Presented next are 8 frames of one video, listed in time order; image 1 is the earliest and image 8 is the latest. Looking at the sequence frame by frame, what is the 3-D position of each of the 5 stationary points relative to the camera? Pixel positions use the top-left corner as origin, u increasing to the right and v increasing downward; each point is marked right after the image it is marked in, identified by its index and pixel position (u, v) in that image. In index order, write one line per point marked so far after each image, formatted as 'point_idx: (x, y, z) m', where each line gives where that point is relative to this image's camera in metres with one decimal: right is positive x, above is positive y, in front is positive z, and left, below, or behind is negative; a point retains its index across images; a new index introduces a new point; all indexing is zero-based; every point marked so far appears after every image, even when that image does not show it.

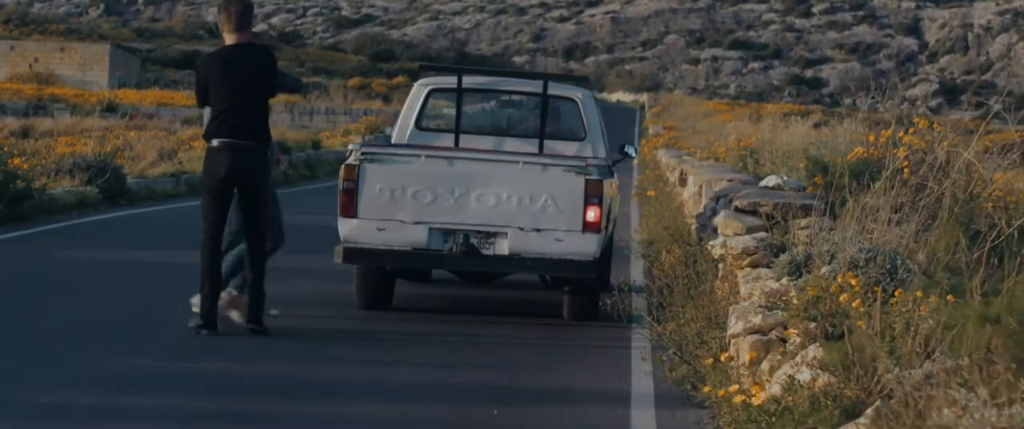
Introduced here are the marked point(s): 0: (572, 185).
0: (+0.5, +0.2, +10.8) m
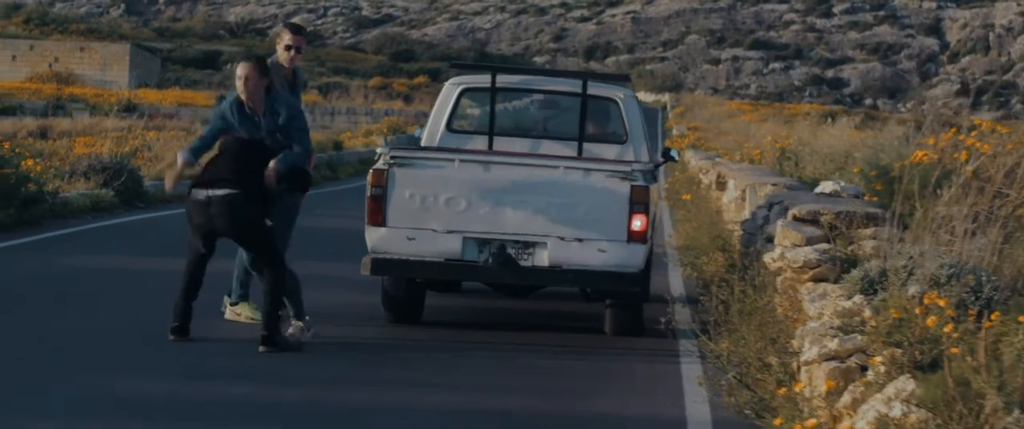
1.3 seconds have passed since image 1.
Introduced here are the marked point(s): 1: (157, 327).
0: (+0.7, +0.2, +10.1) m
1: (-2.7, -0.8, +11.0) m
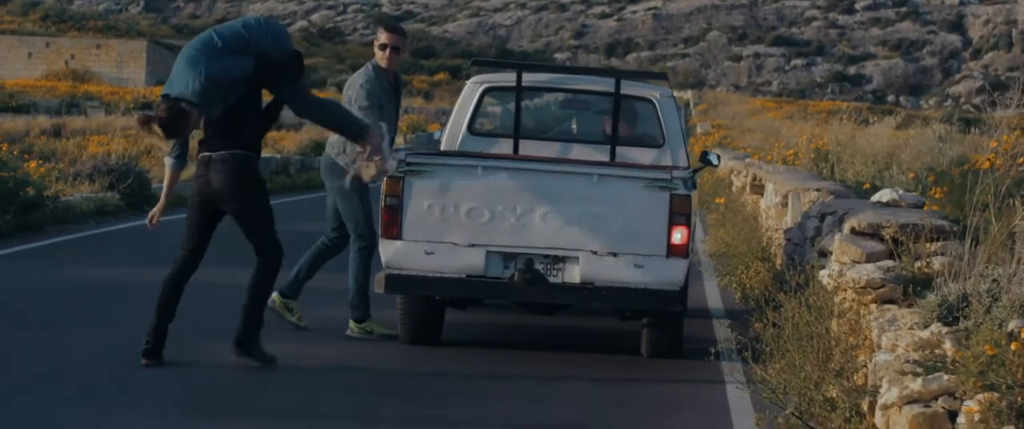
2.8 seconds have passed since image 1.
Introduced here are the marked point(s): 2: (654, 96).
0: (+0.9, +0.1, +9.2) m
1: (-2.5, -0.9, +10.2) m
2: (+1.1, +0.9, +11.0) m
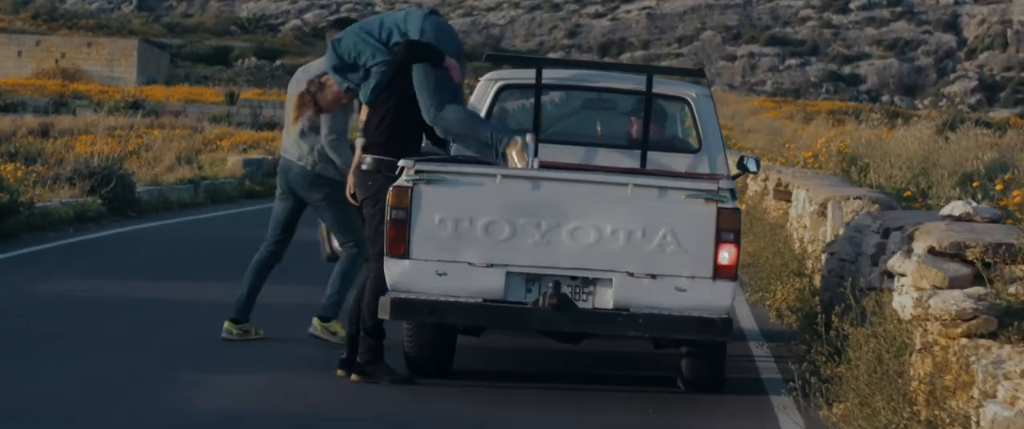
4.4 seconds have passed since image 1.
0: (+1.1, 0.0, +8.0) m
1: (-2.3, -1.0, +9.0) m
2: (+1.2, +0.8, +9.9) m
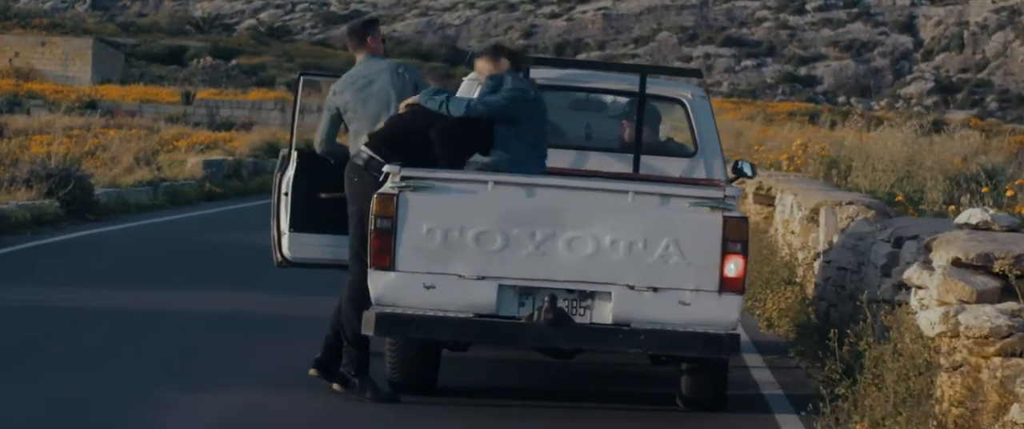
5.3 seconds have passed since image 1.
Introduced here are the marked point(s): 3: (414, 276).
0: (+1.0, -0.1, +7.5) m
1: (-2.4, -1.0, +8.4) m
2: (+1.1, +0.8, +9.4) m
3: (-0.5, -0.3, +7.6) m
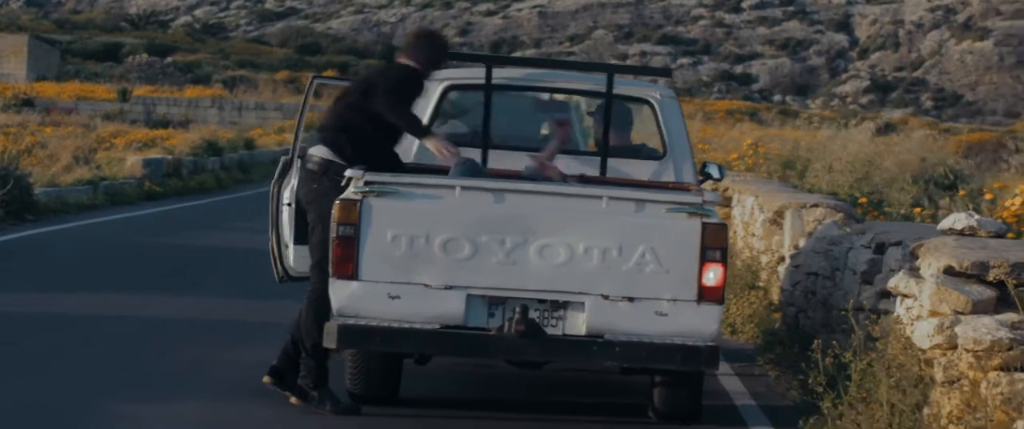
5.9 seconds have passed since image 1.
0: (+0.9, -0.1, +7.2) m
1: (-2.6, -1.1, +8.0) m
2: (+0.9, +0.8, +9.1) m
3: (-0.7, -0.4, +7.2) m
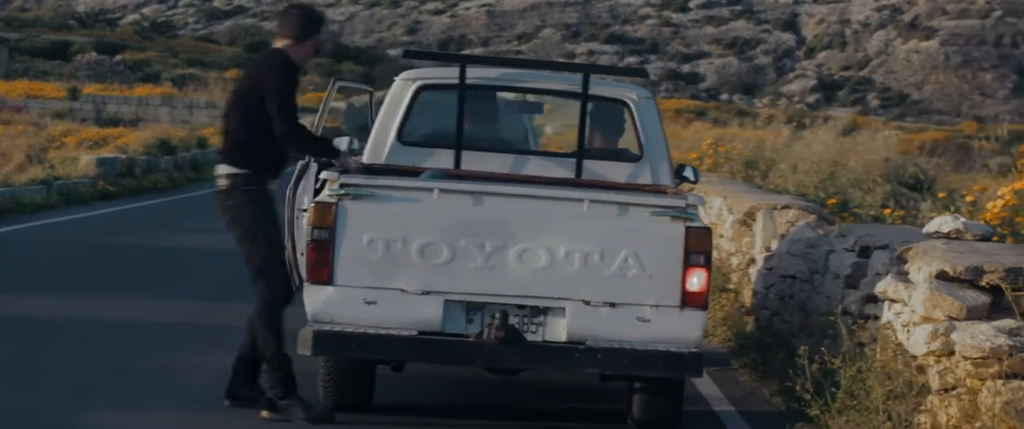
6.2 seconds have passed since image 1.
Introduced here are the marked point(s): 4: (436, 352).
0: (+0.8, -0.1, +7.0) m
1: (-2.7, -1.1, +7.7) m
2: (+0.7, +0.7, +8.9) m
3: (-0.8, -0.4, +7.0) m
4: (-0.4, -0.7, +7.1) m
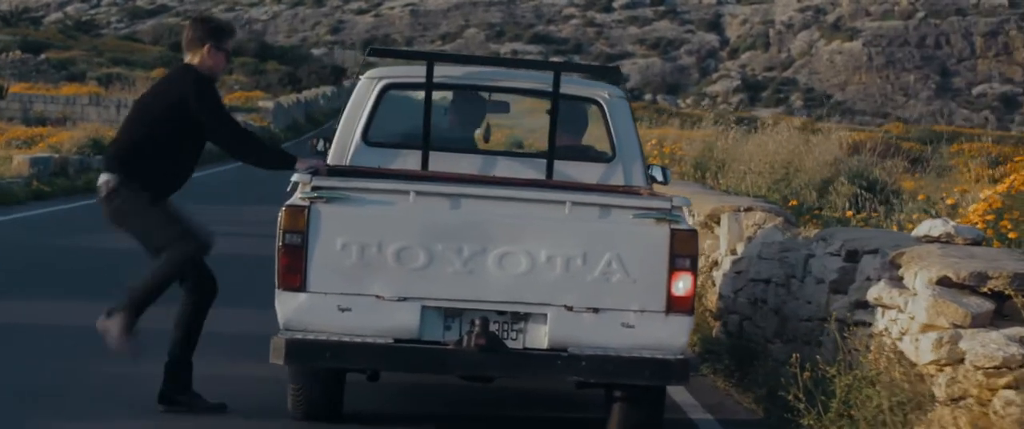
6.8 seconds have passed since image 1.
0: (+0.7, -0.1, +6.8) m
1: (-2.8, -1.1, +7.3) m
2: (+0.5, +0.7, +8.7) m
3: (-0.9, -0.4, +6.7) m
4: (-0.5, -0.7, +6.8) m
